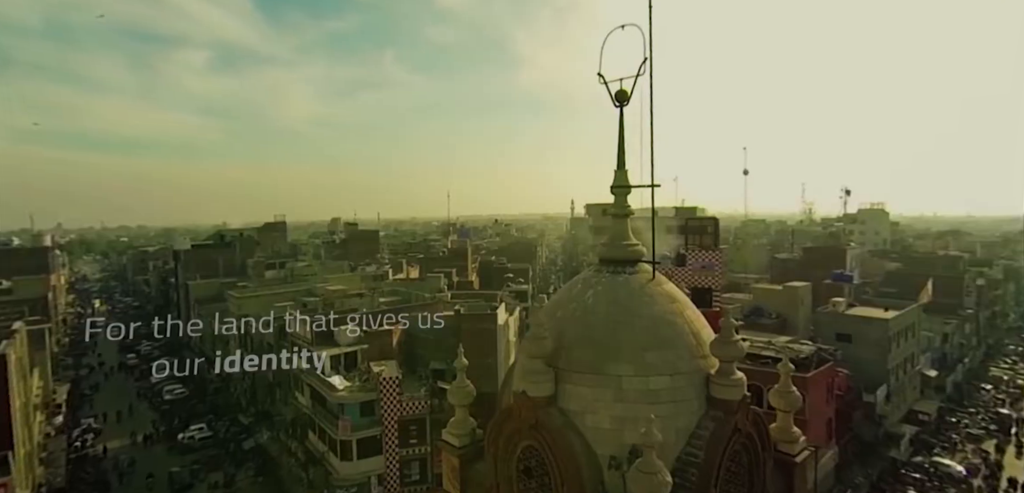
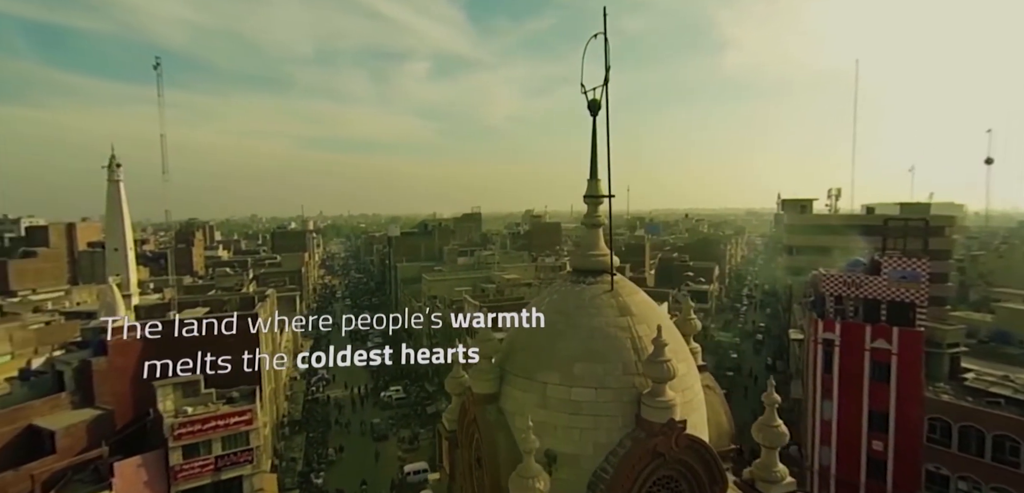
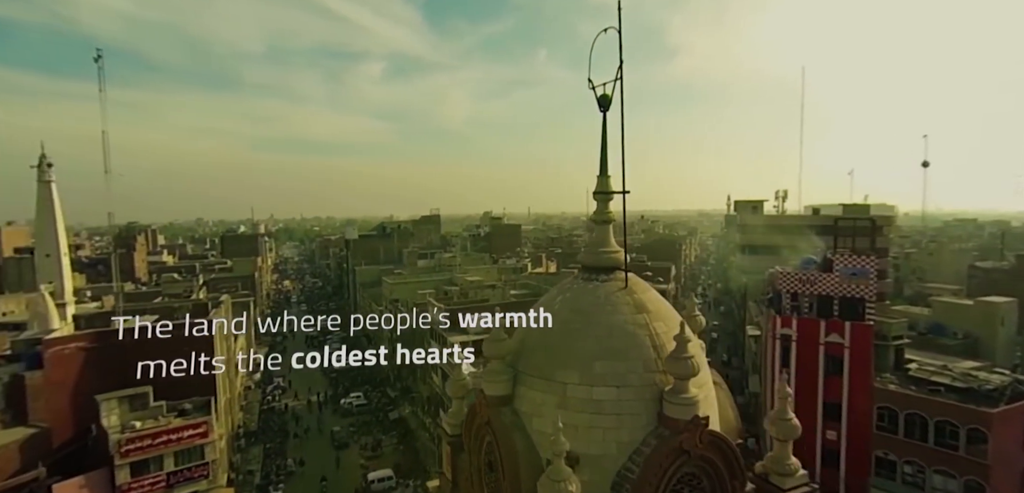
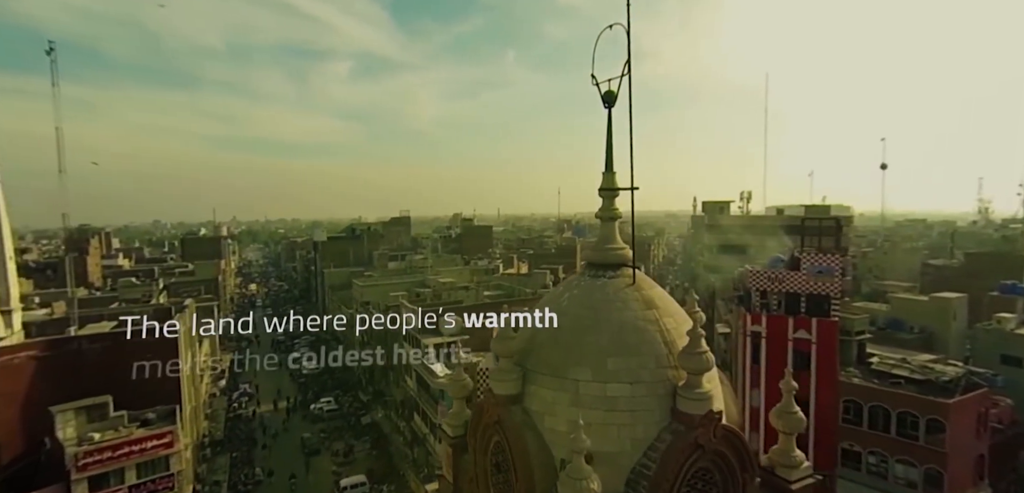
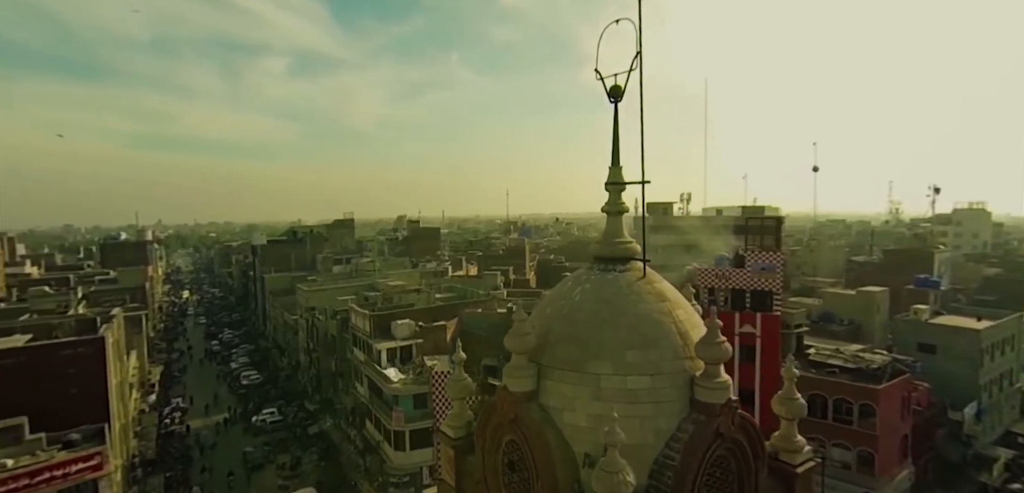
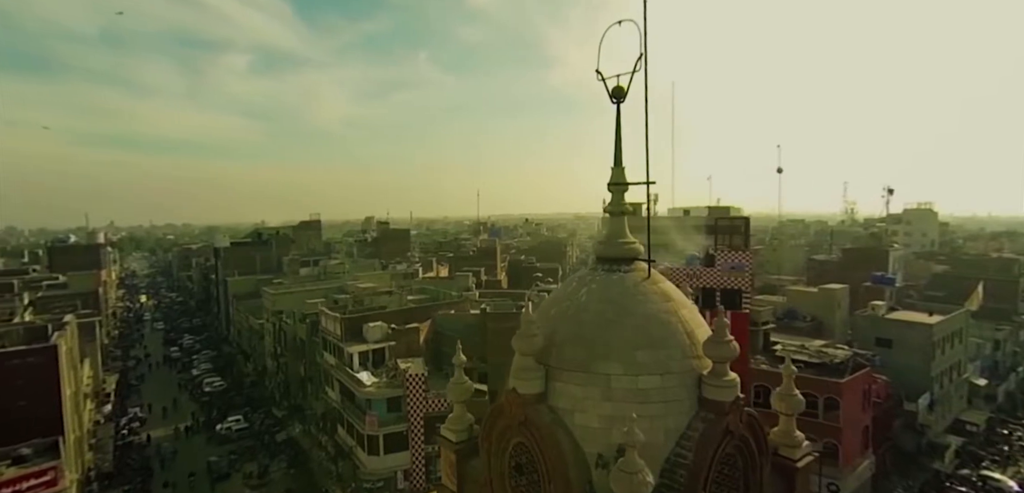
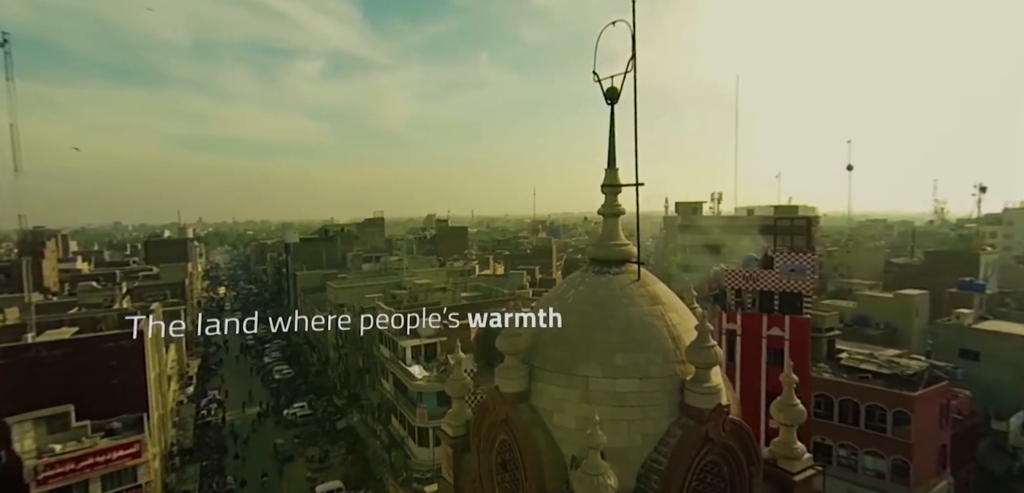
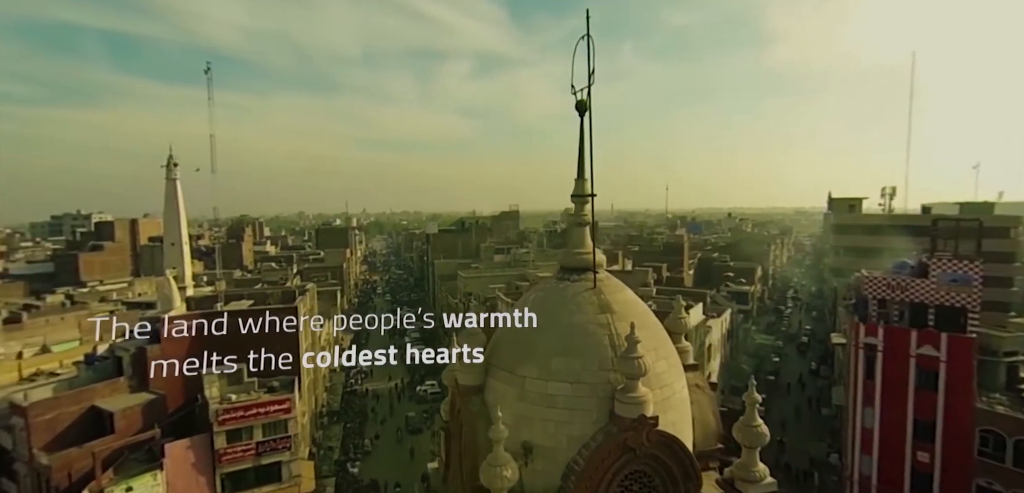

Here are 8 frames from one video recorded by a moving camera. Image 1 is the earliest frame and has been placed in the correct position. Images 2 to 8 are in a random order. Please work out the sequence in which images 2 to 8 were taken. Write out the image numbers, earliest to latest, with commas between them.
6, 5, 7, 4, 3, 2, 8
